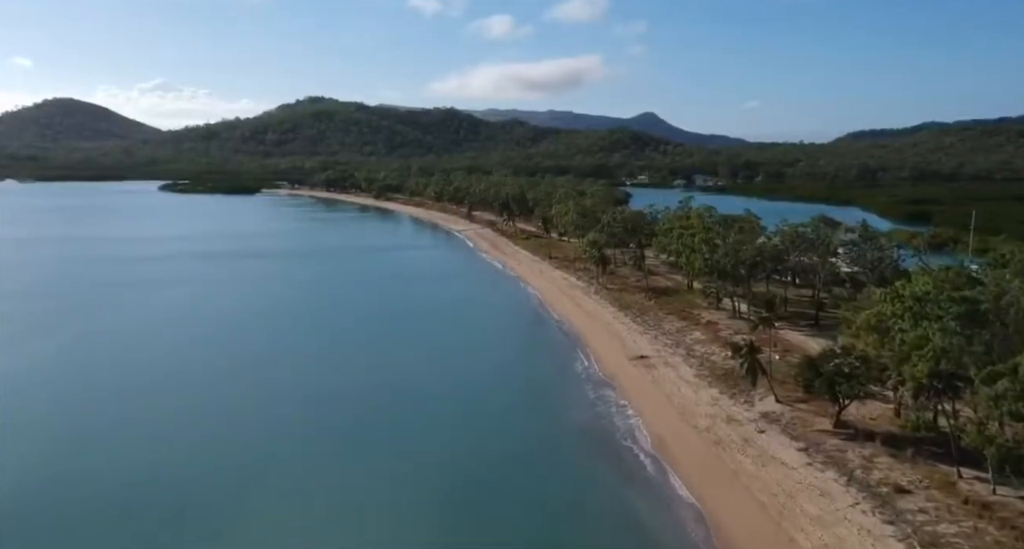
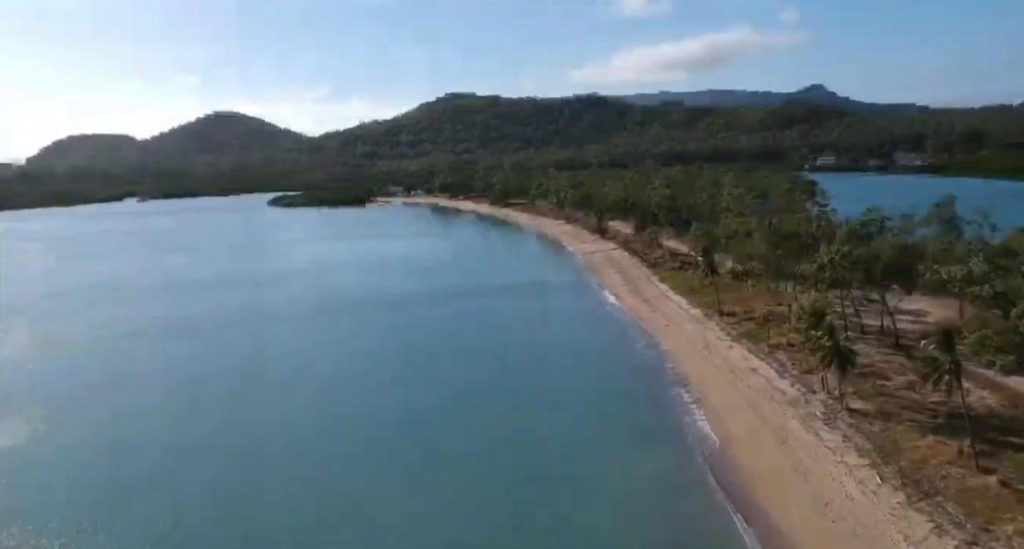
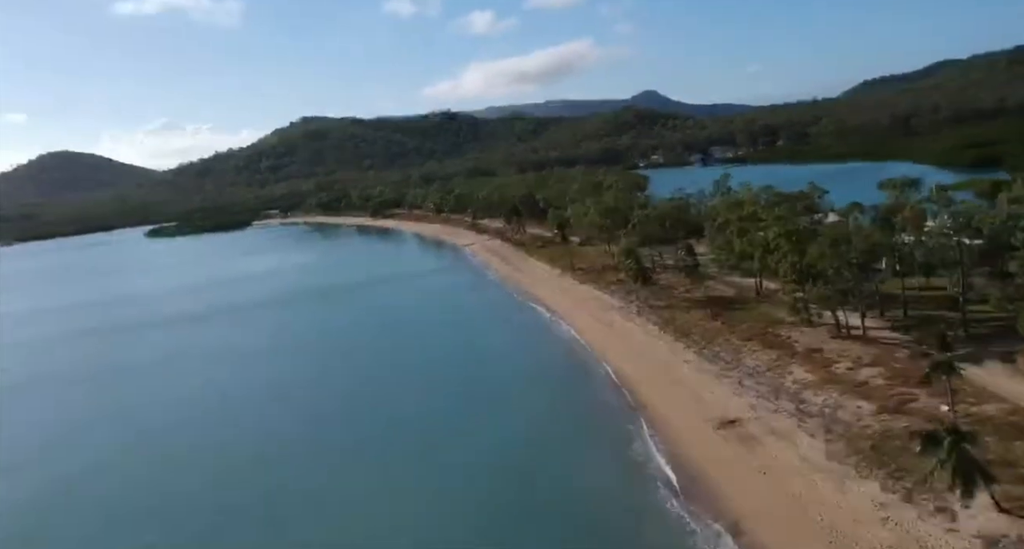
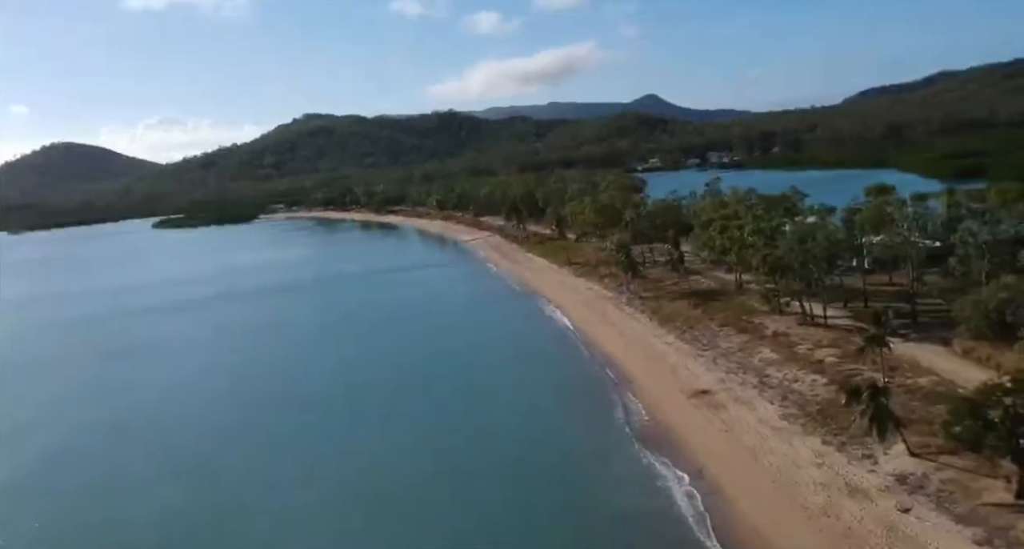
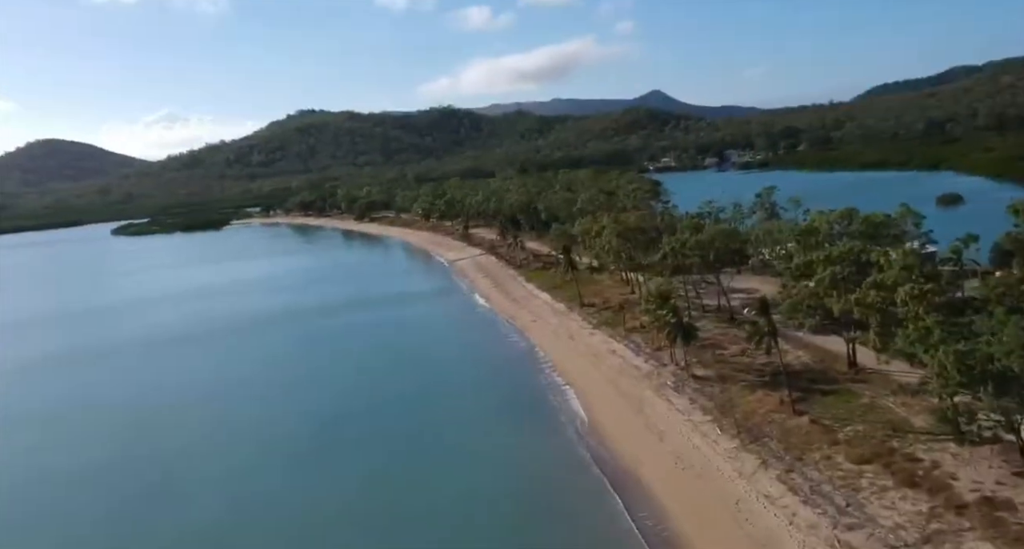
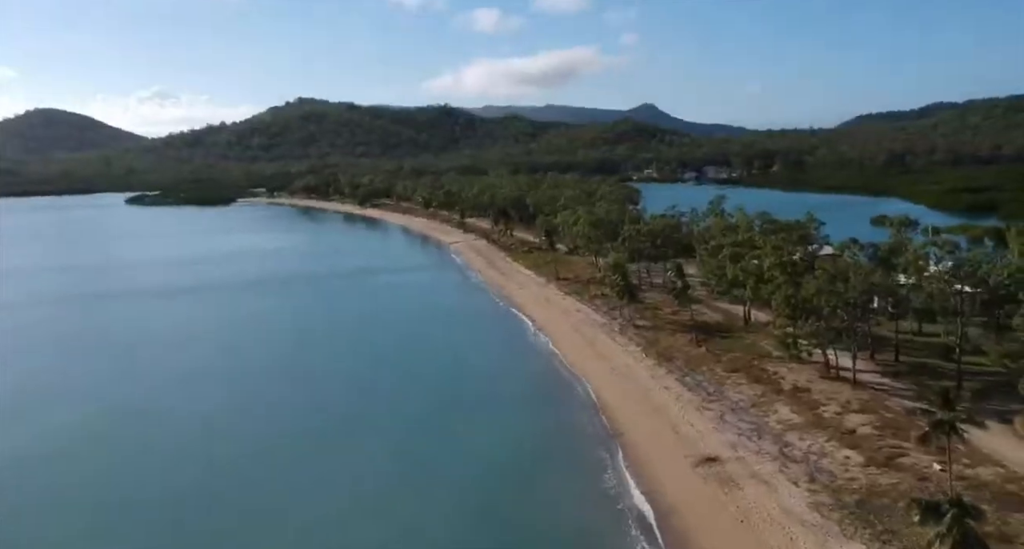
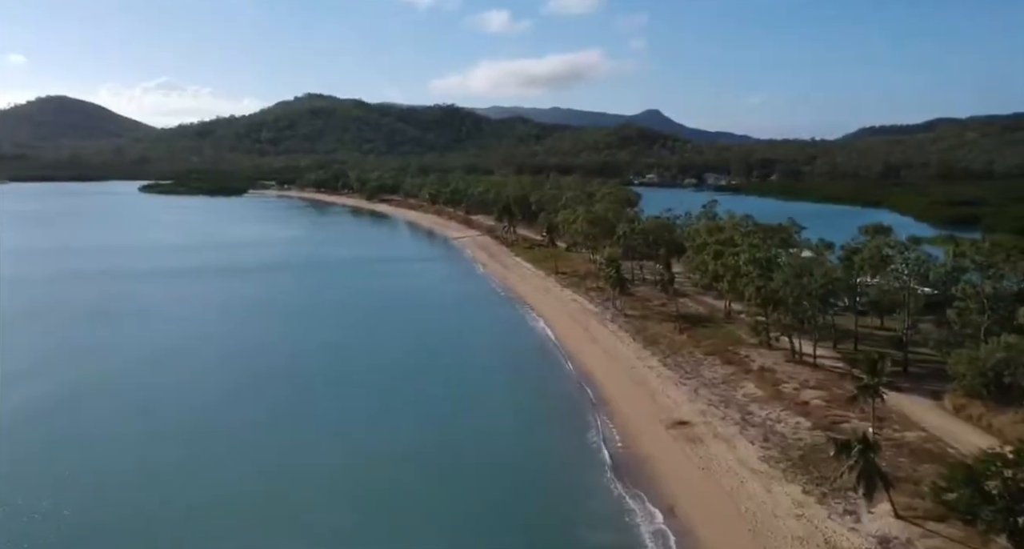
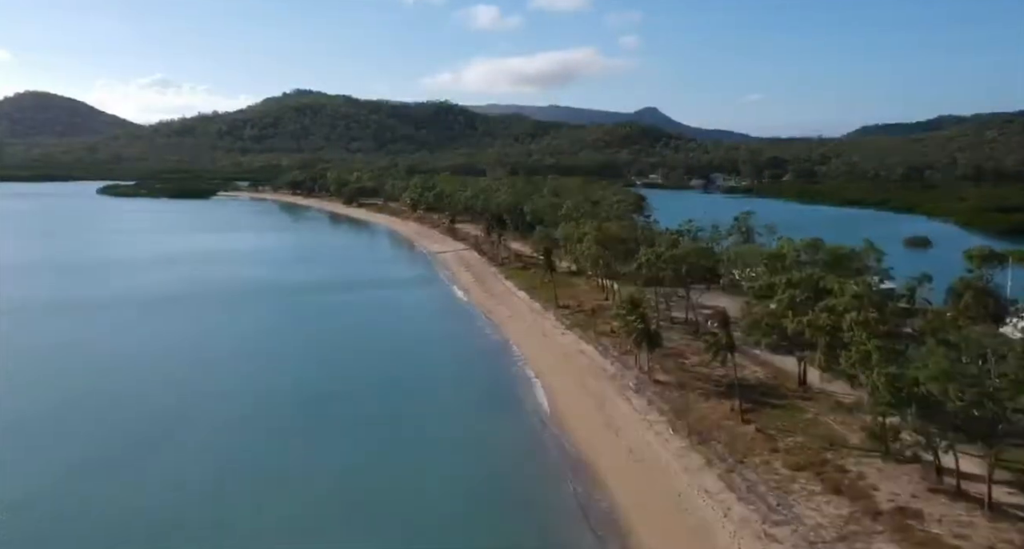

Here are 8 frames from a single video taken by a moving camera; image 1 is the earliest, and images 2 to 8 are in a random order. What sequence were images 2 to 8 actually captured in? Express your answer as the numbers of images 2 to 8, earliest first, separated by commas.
4, 7, 3, 6, 8, 5, 2
